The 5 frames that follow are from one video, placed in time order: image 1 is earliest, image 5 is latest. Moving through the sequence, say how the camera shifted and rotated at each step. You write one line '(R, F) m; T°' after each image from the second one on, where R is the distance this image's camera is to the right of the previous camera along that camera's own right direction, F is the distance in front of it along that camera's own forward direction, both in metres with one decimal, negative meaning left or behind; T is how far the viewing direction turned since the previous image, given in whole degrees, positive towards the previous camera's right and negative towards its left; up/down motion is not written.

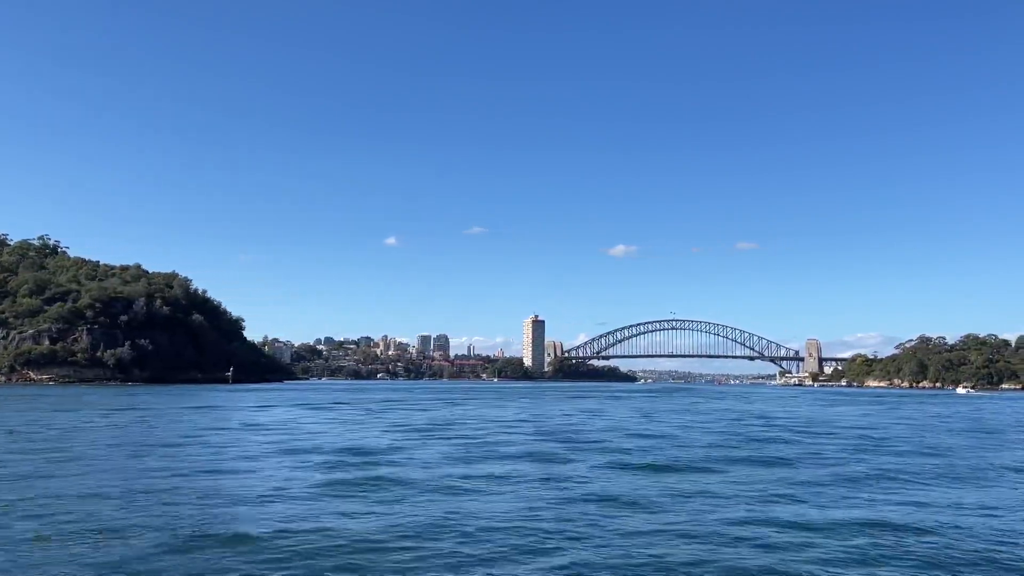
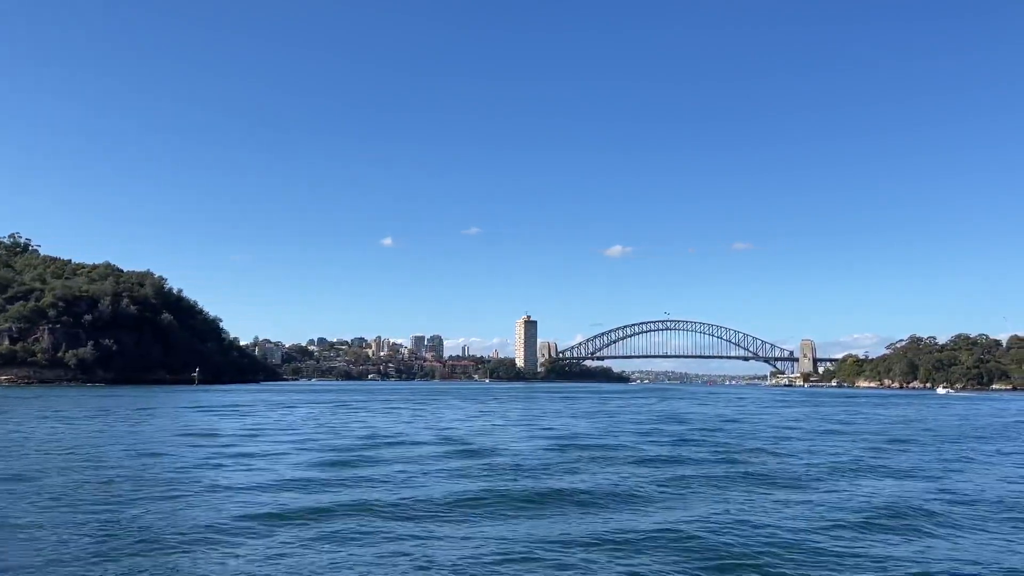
(+1.5, +0.8) m; 0°
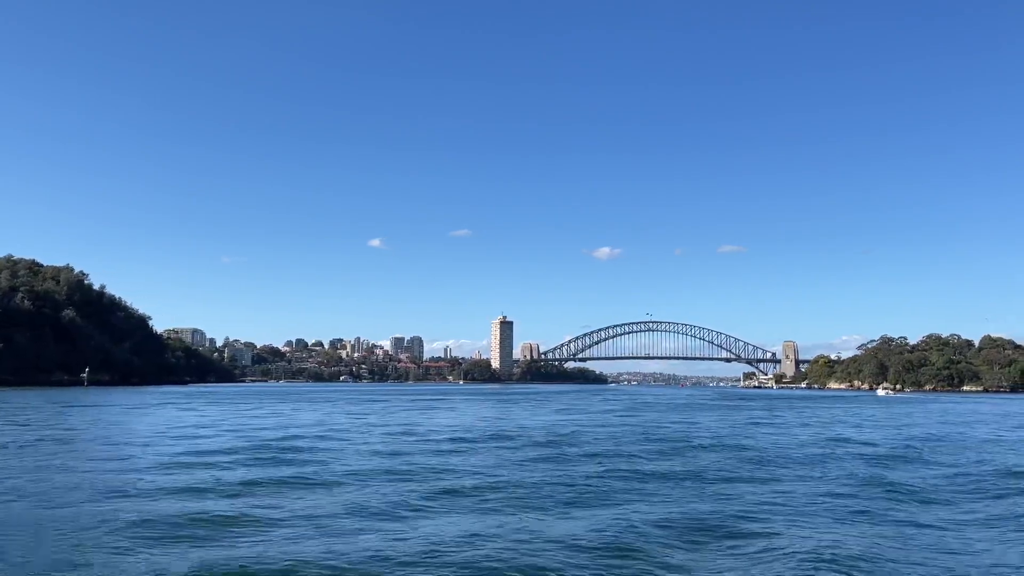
(+4.1, +2.5) m; 0°
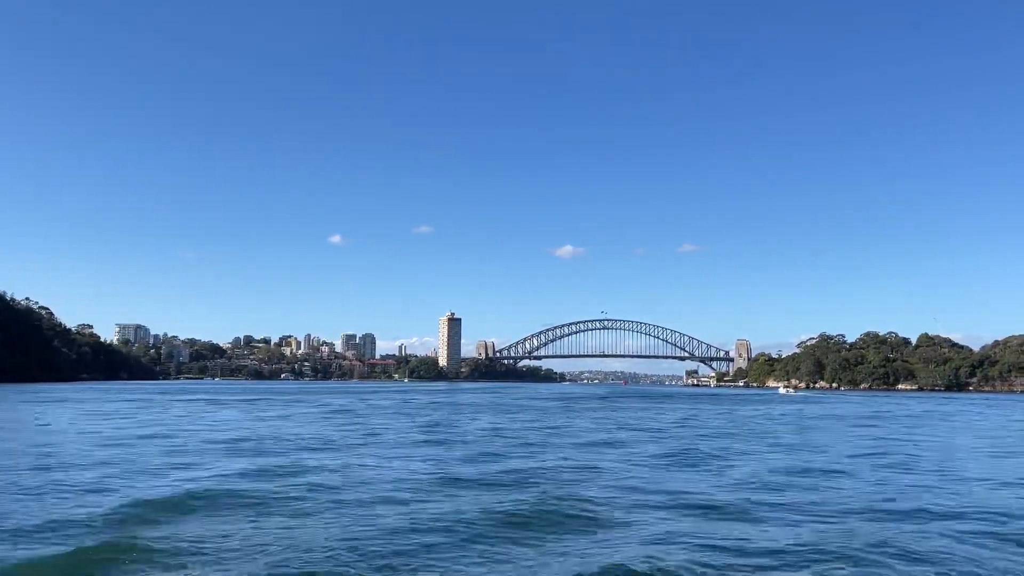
(+4.2, +2.8) m; +2°
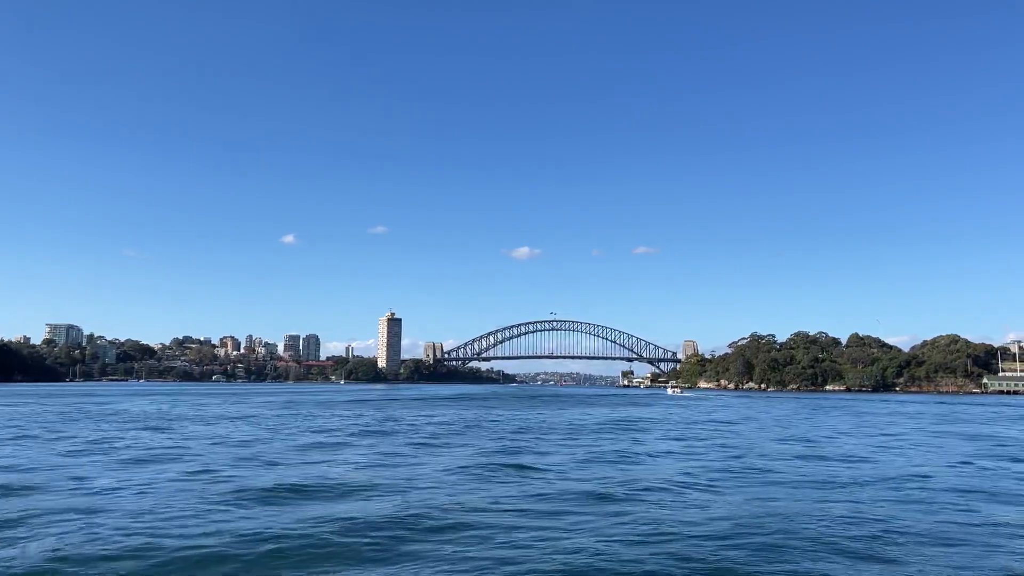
(+4.1, +2.6) m; +2°
